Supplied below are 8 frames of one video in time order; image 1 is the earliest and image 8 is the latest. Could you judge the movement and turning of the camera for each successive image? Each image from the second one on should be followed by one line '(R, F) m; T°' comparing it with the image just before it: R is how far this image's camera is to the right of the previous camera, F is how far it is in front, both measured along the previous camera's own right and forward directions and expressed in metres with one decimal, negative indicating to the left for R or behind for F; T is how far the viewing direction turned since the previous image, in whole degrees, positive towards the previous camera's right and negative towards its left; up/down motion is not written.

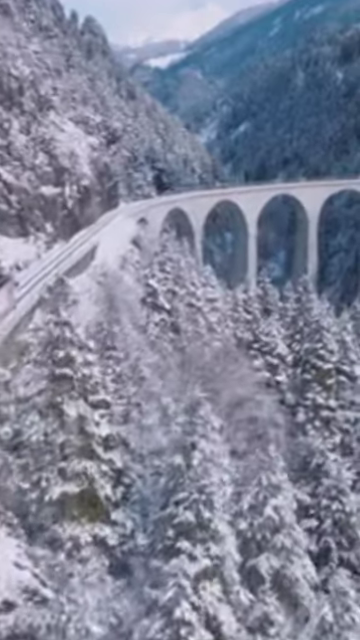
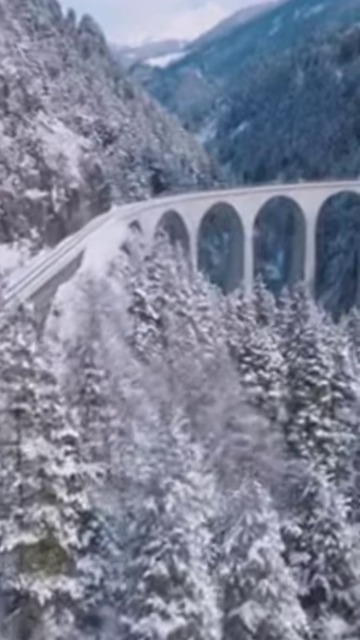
(+0.6, +1.6) m; 0°
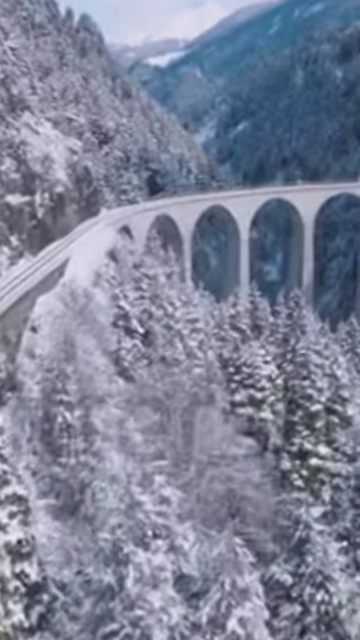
(+0.7, +2.1) m; 0°
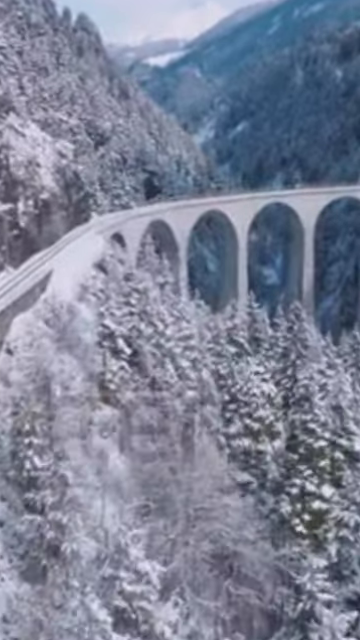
(+0.5, +2.6) m; 0°
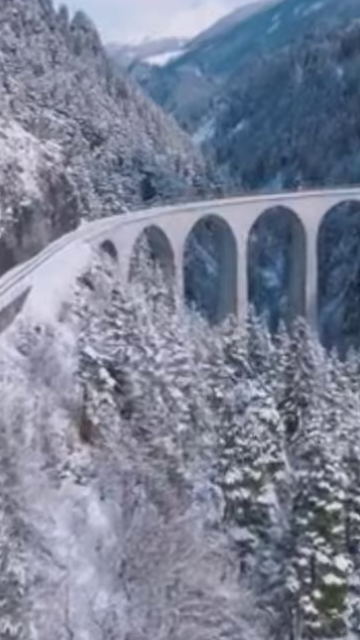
(+0.4, +3.6) m; 0°
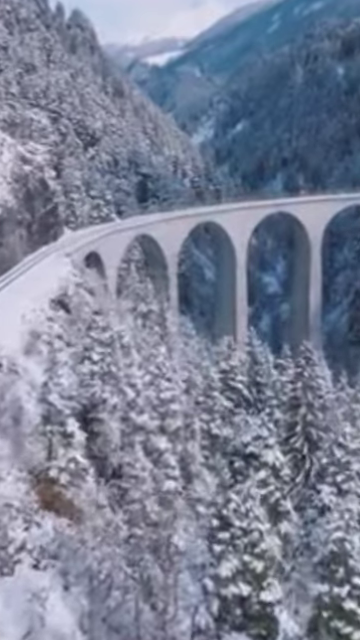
(+0.5, +4.8) m; 0°
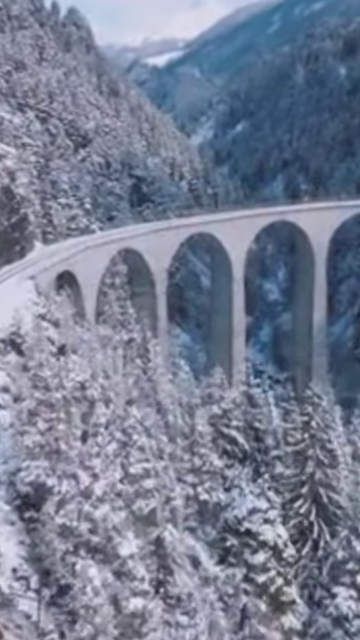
(+0.9, +6.1) m; 0°
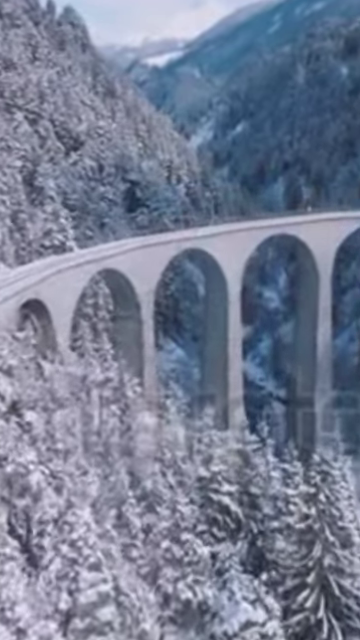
(+0.9, +5.5) m; 0°
